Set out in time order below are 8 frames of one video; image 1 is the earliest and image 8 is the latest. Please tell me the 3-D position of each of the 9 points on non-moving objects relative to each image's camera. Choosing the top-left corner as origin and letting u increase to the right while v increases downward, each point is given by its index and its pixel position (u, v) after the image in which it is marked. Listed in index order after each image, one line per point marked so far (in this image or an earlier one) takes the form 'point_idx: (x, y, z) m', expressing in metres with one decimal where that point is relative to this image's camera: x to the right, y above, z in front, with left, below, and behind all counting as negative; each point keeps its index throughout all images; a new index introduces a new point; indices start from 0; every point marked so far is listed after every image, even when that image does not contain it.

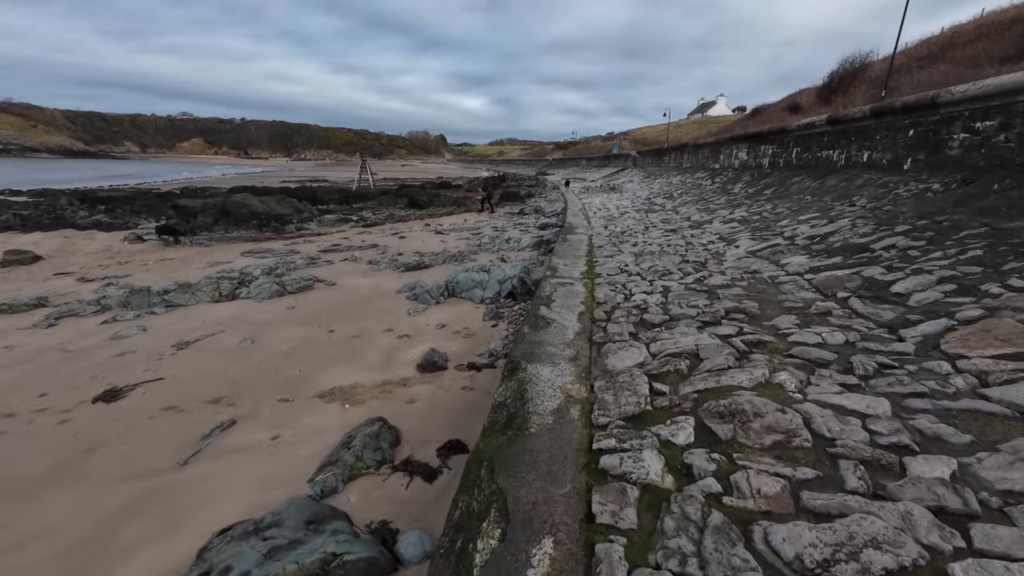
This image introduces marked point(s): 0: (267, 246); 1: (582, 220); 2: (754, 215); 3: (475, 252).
0: (-6.7, +1.1, +11.6) m
1: (+1.7, +1.6, +10.0) m
2: (+4.2, +1.3, +7.3) m
3: (-0.9, +0.8, +10.1) m
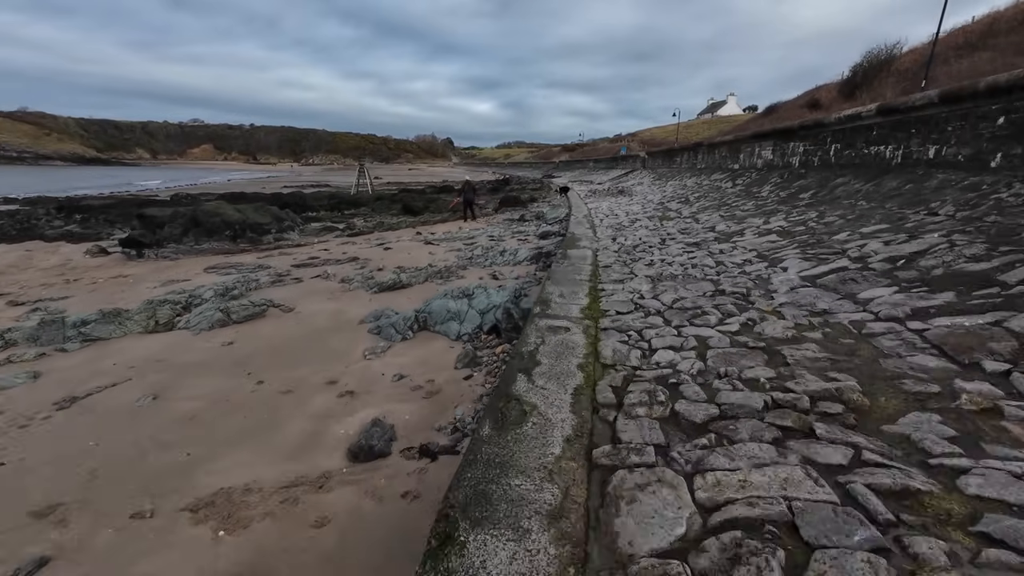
0: (-6.8, +0.7, +10.5) m
1: (+1.6, +1.2, +8.7) m
2: (+4.0, +0.9, +6.0) m
3: (-1.0, +0.4, +8.9) m
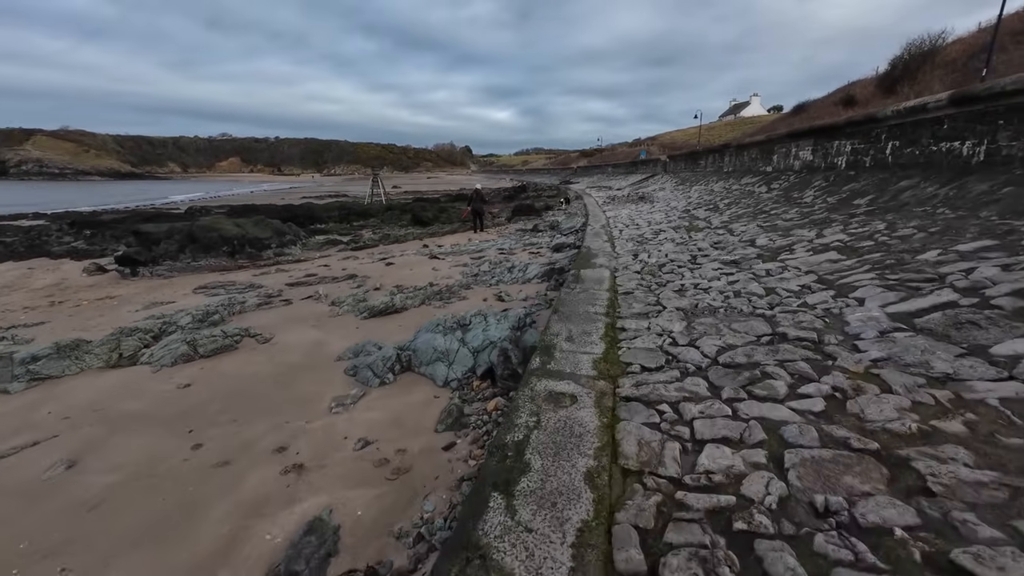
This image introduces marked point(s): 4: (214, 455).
0: (-6.5, +0.2, +9.9) m
1: (+1.7, +0.8, +7.8) m
2: (+4.0, +0.6, +4.9) m
3: (-0.8, 0.0, +8.0) m
4: (-2.3, -1.3, +3.3) m
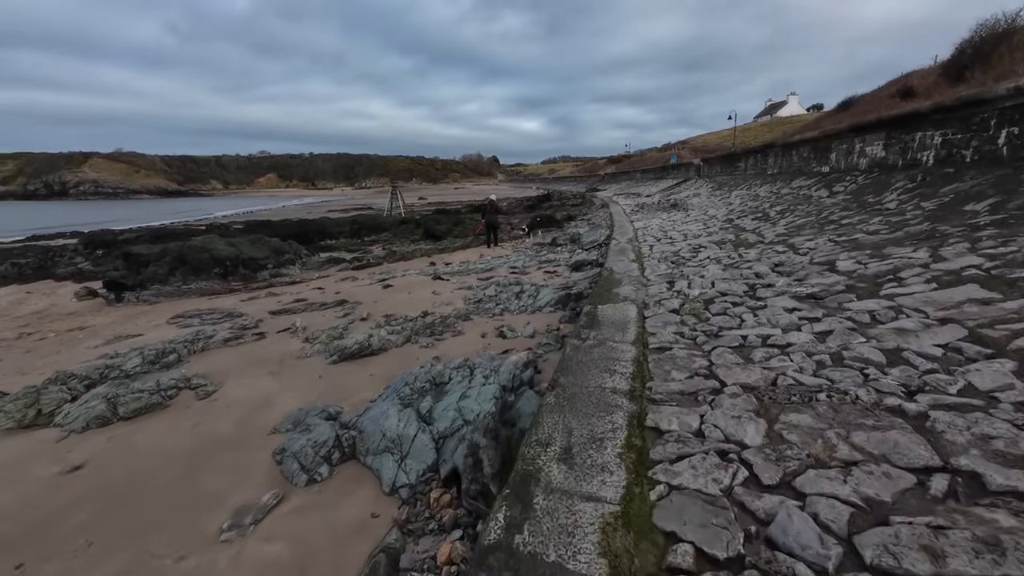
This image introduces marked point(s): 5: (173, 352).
0: (-6.3, -0.4, +9.0) m
1: (+1.8, +0.3, +6.3) m
2: (+3.9, +0.2, +3.4) m
3: (-0.7, -0.5, +6.8) m
4: (-2.5, -1.7, +2.2) m
5: (-4.9, -0.9, +6.2) m
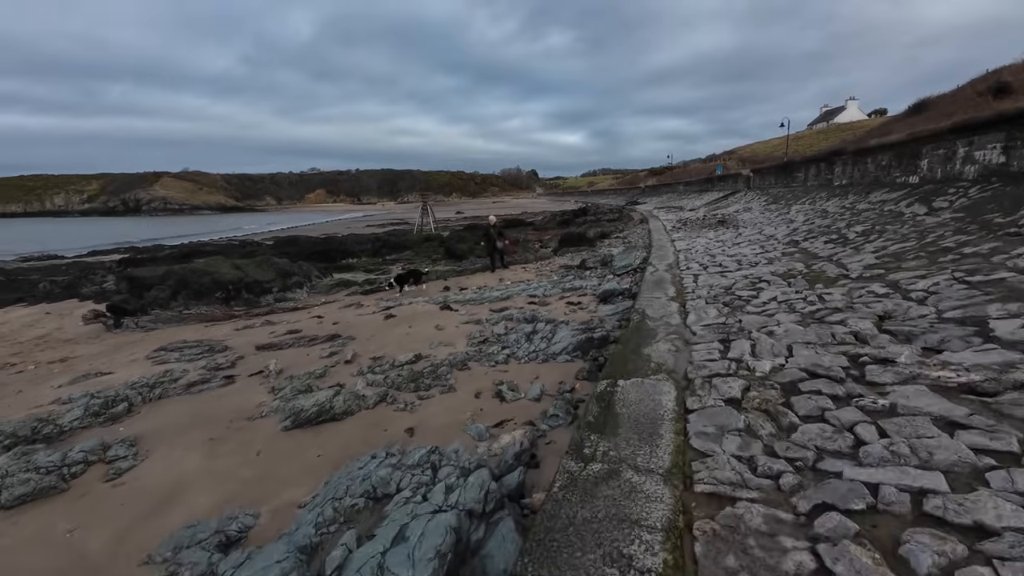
0: (-5.9, -0.9, +8.3) m
1: (+1.9, -0.2, +4.9) m
2: (+3.7, -0.3, +1.8) m
3: (-0.6, -1.0, +5.5) m
4: (-2.8, -2.1, +1.1) m
5: (-4.9, -1.4, +5.4) m
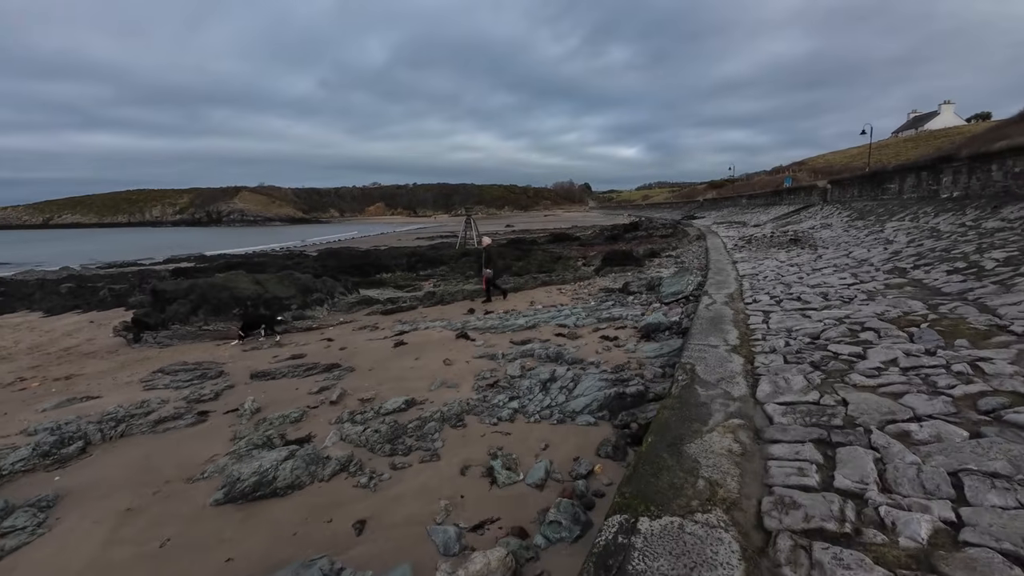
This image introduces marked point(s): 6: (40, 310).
0: (-5.5, -1.2, +7.8) m
1: (+1.9, -0.6, +3.6) m
2: (+3.3, -0.6, +0.2) m
3: (-0.5, -1.4, +4.5) m
4: (-3.3, -2.3, +0.3) m
5: (-4.8, -1.7, +4.7) m
6: (-15.9, -0.7, +14.4) m
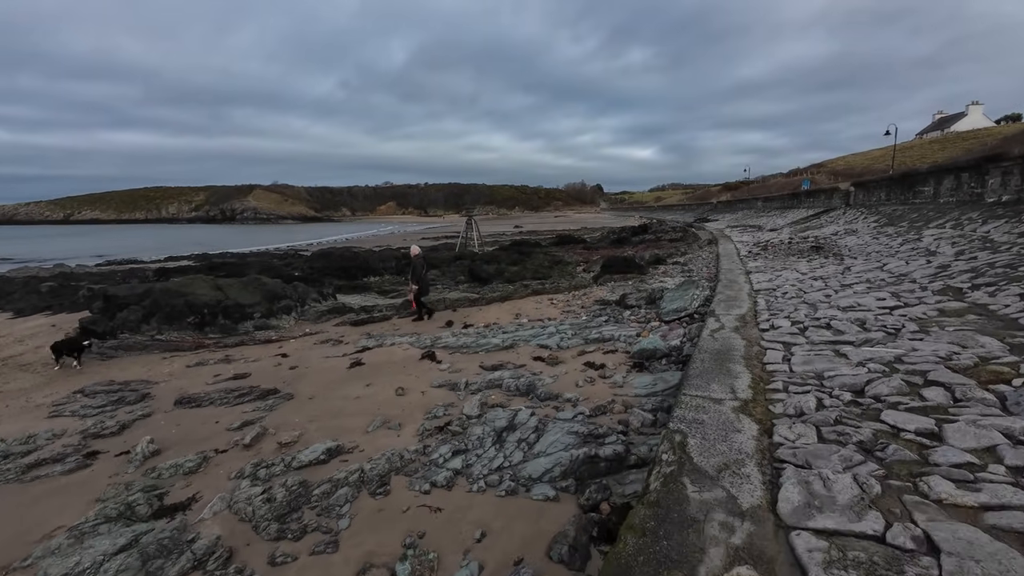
0: (-5.9, -1.4, +6.9) m
1: (+1.4, -0.8, +2.5) m
2: (+2.7, -0.9, -0.9) m
3: (-1.0, -1.6, +3.4) m
4: (-3.9, -2.4, -0.7) m
5: (-5.3, -1.8, +3.8) m
6: (-16.2, -0.7, +13.7) m
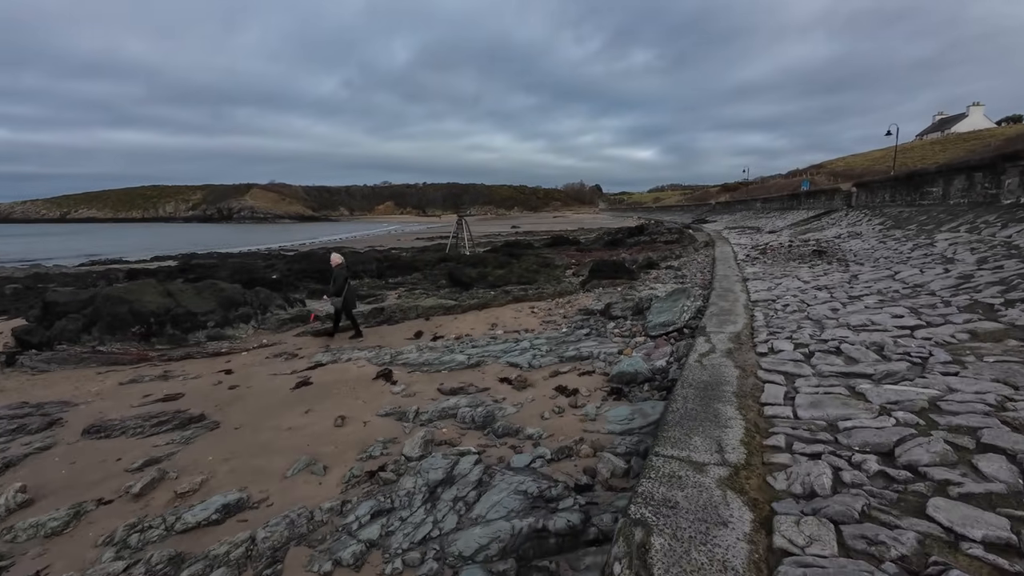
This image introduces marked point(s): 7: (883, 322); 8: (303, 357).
0: (-6.3, -1.5, +6.2) m
1: (+0.9, -1.0, +1.8) m
2: (+2.3, -1.0, -1.6) m
3: (-1.5, -1.7, +2.7) m
4: (-4.4, -2.6, -1.4) m
5: (-5.7, -1.9, +3.1) m
6: (-16.6, -0.8, +13.0) m
7: (+3.8, -0.4, +4.4) m
8: (-3.4, -1.1, +7.1) m
